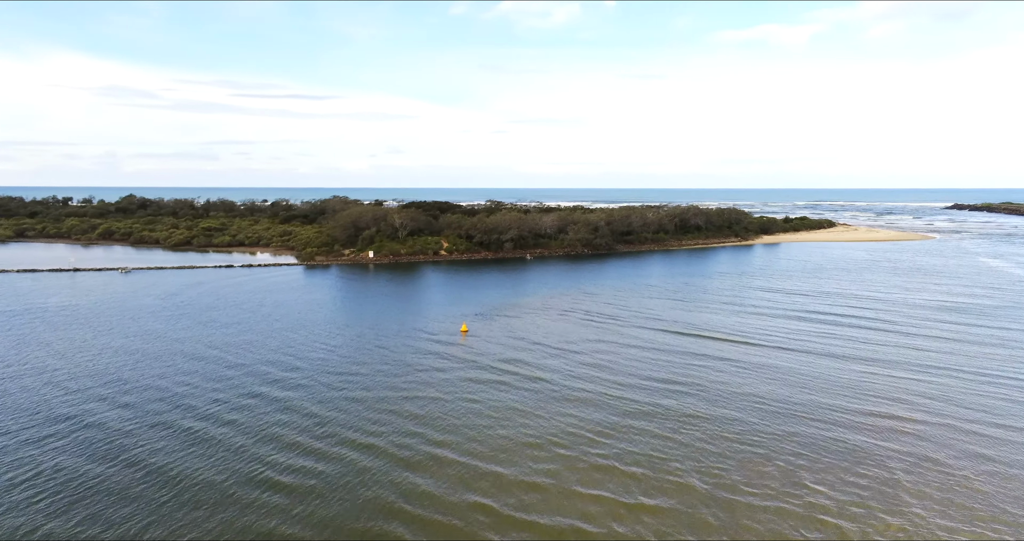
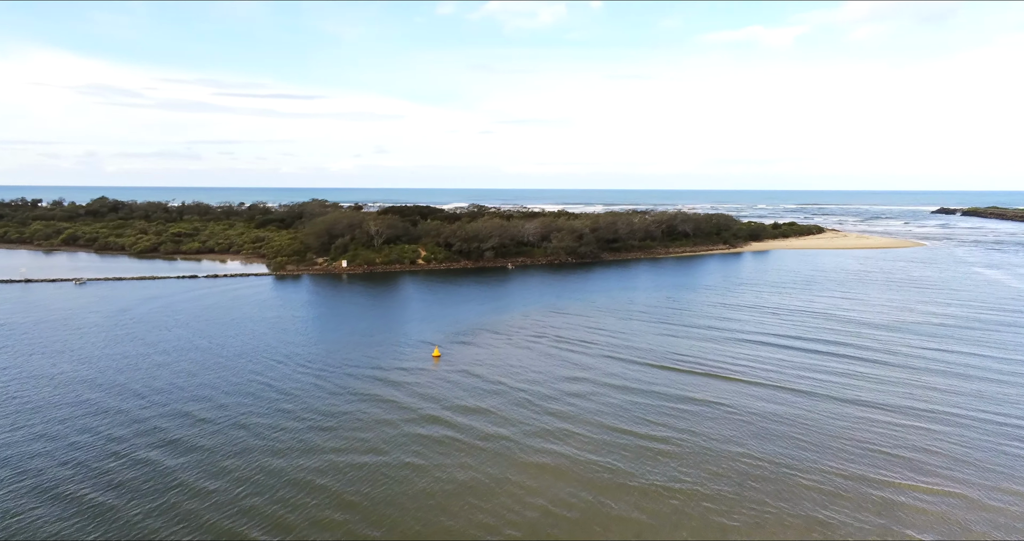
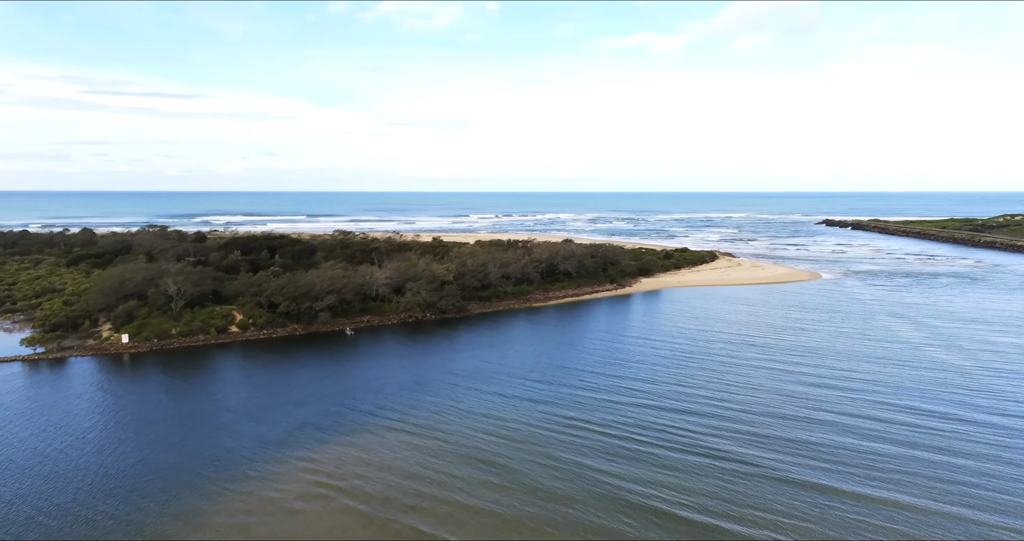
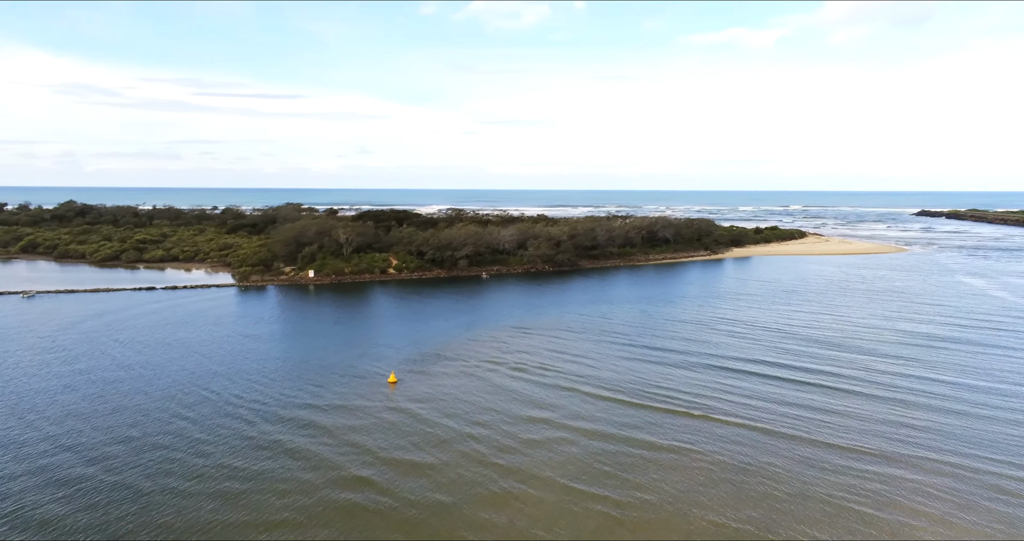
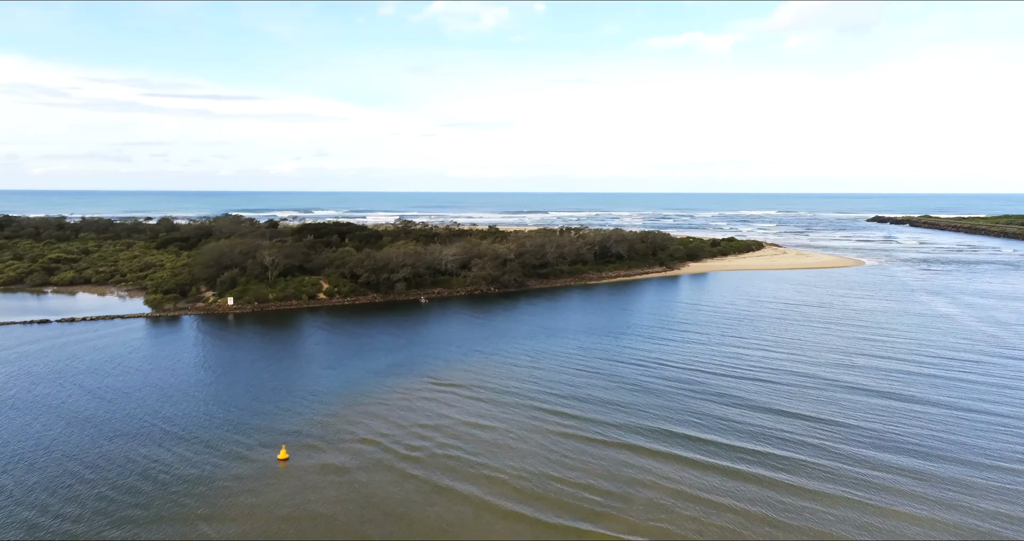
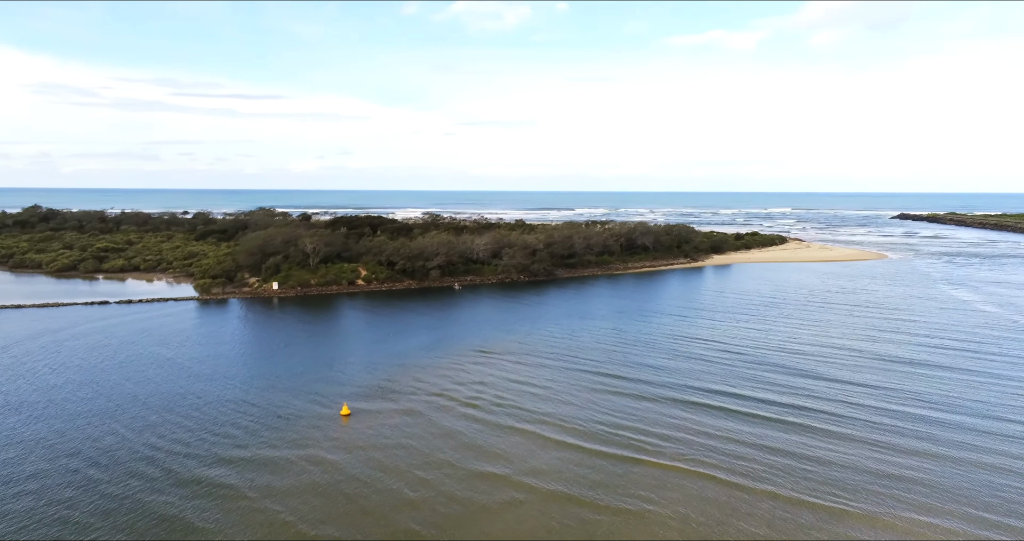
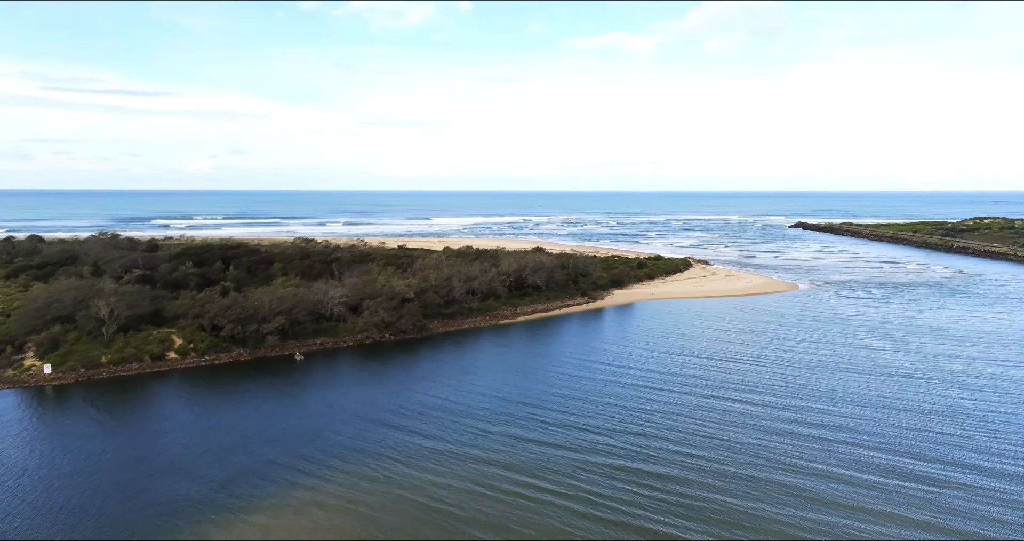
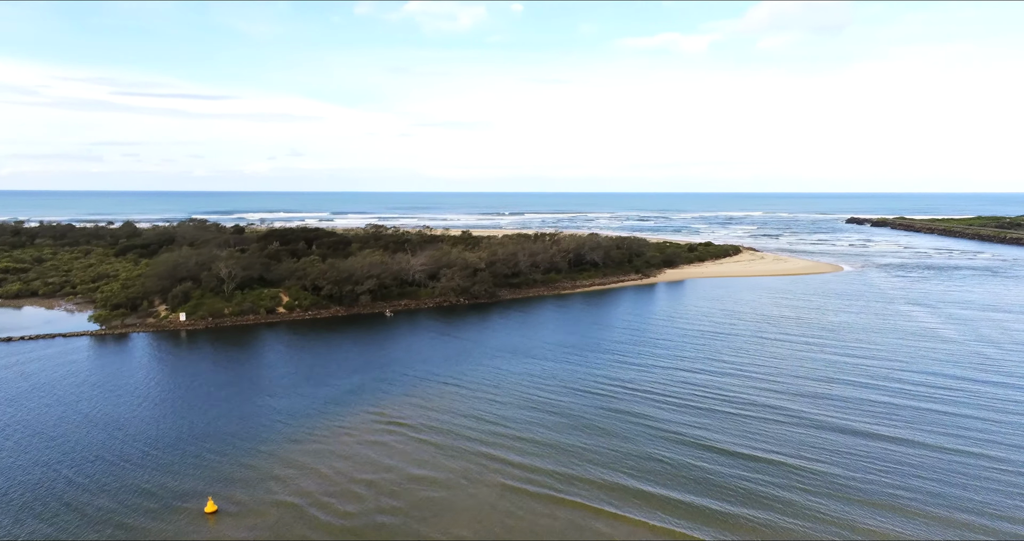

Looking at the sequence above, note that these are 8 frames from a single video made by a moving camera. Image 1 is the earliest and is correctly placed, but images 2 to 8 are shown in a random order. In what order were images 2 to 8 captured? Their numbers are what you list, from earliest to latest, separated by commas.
2, 4, 6, 5, 8, 3, 7
